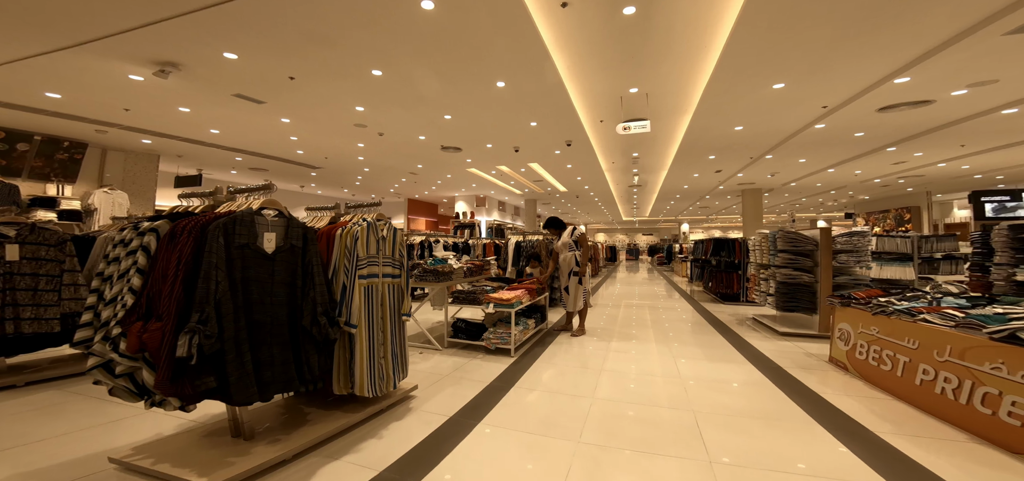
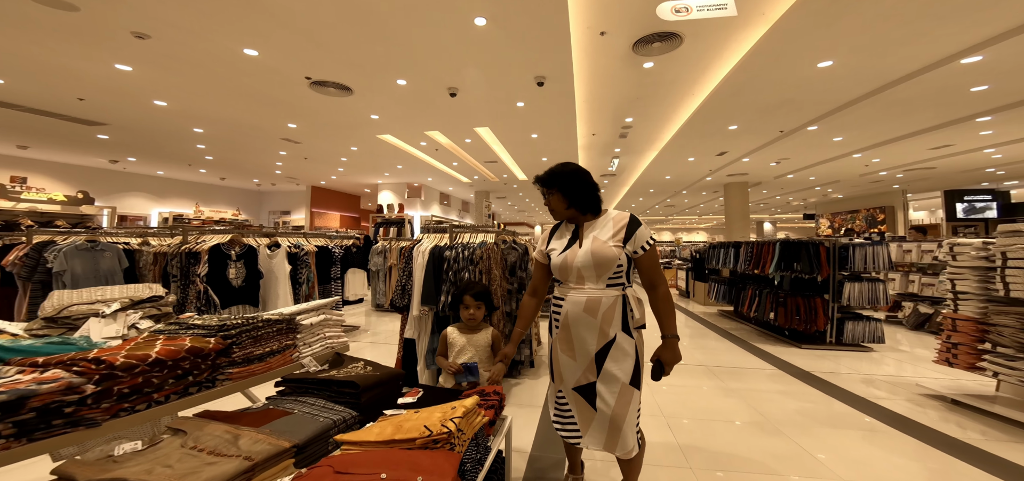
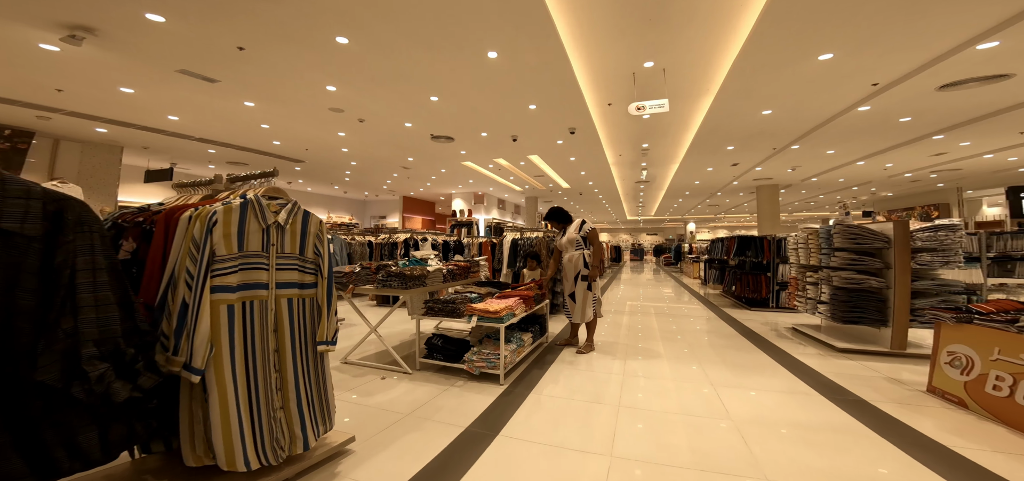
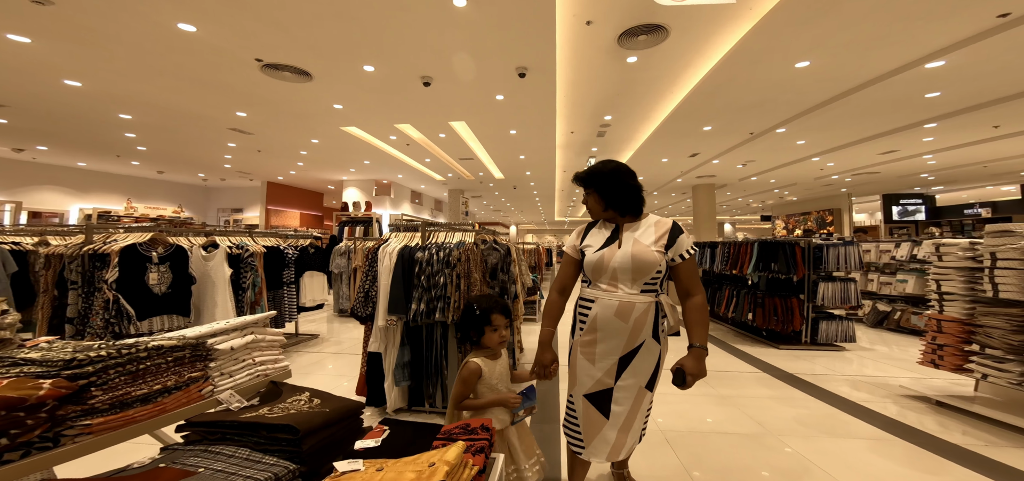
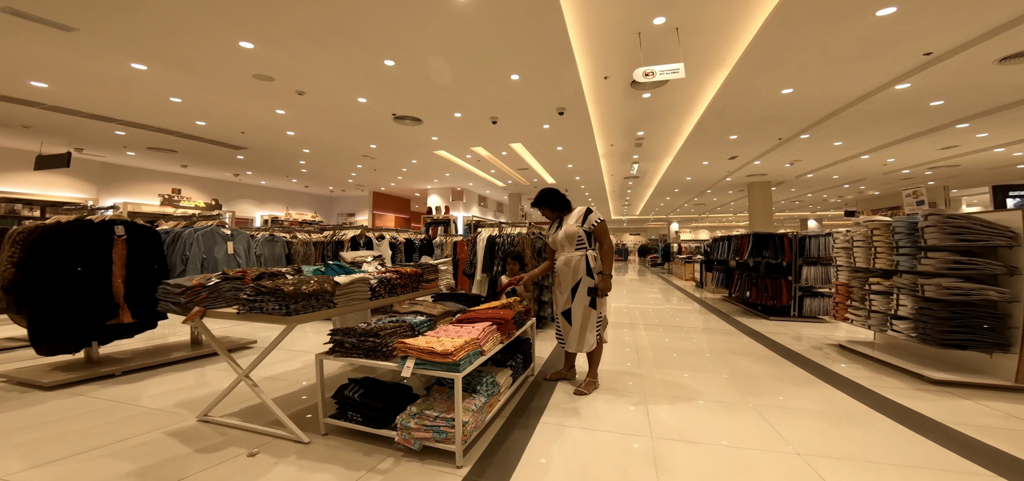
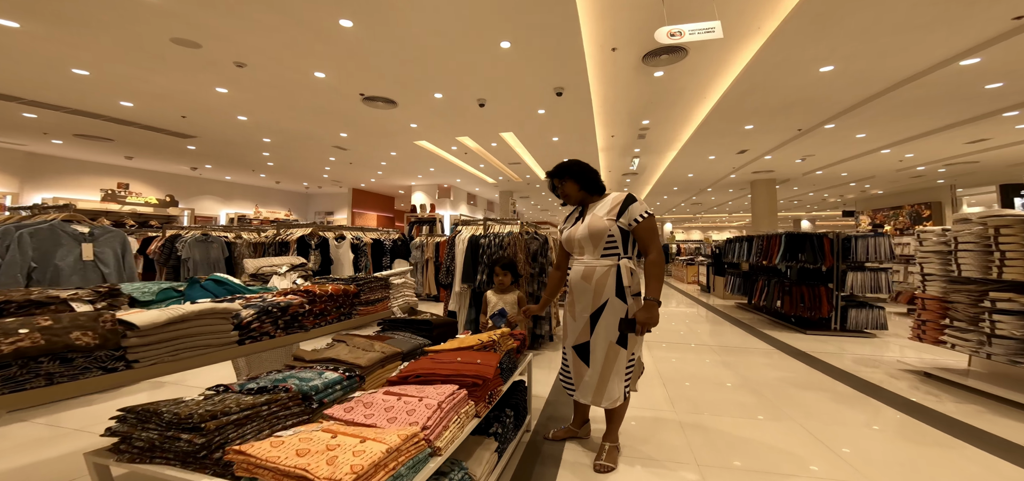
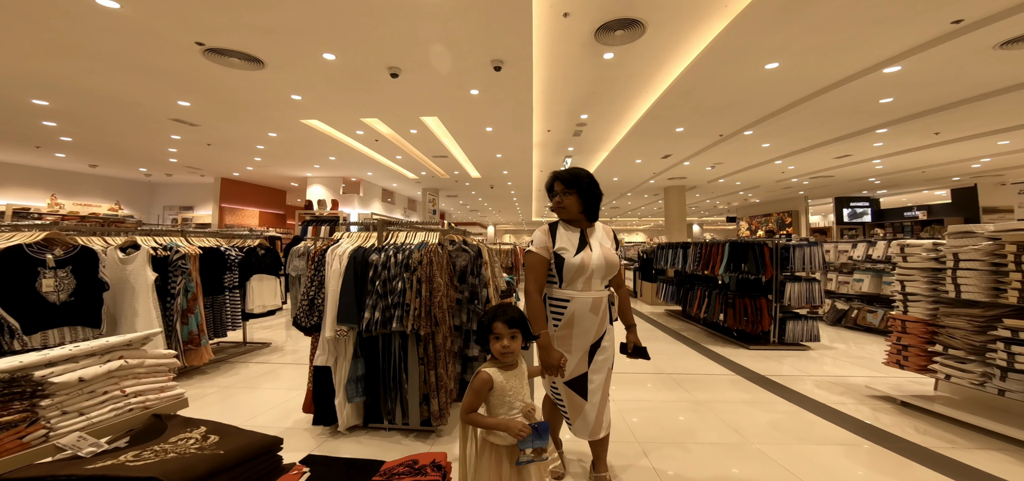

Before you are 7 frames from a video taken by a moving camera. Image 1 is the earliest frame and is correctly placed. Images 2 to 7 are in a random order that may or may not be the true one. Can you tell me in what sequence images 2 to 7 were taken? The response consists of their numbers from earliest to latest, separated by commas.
3, 5, 6, 2, 4, 7
